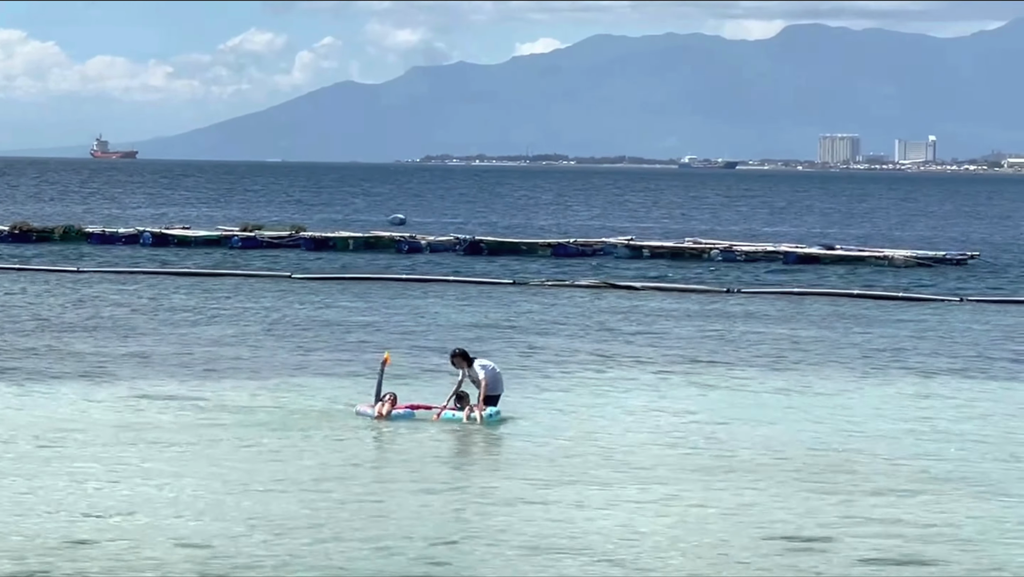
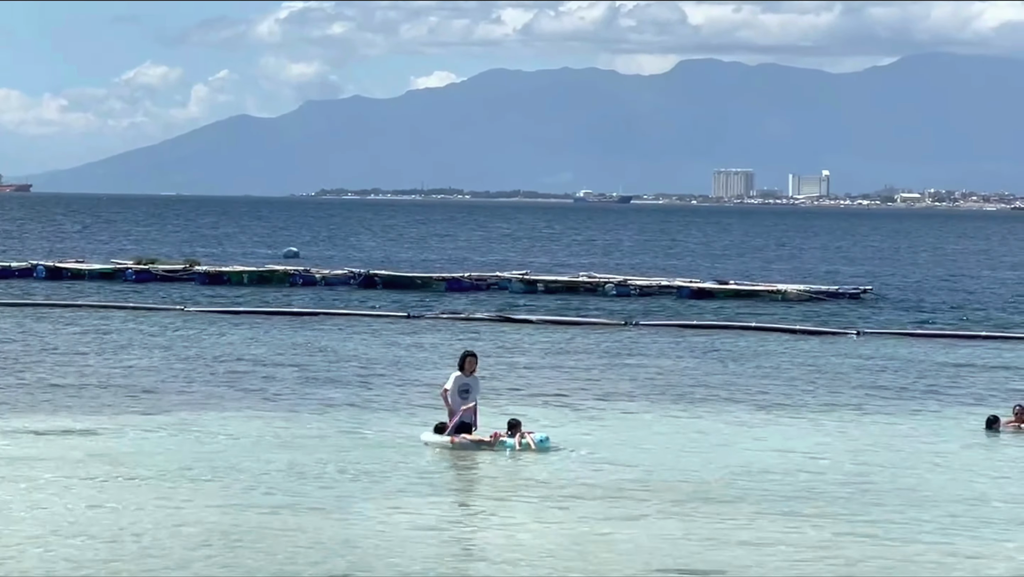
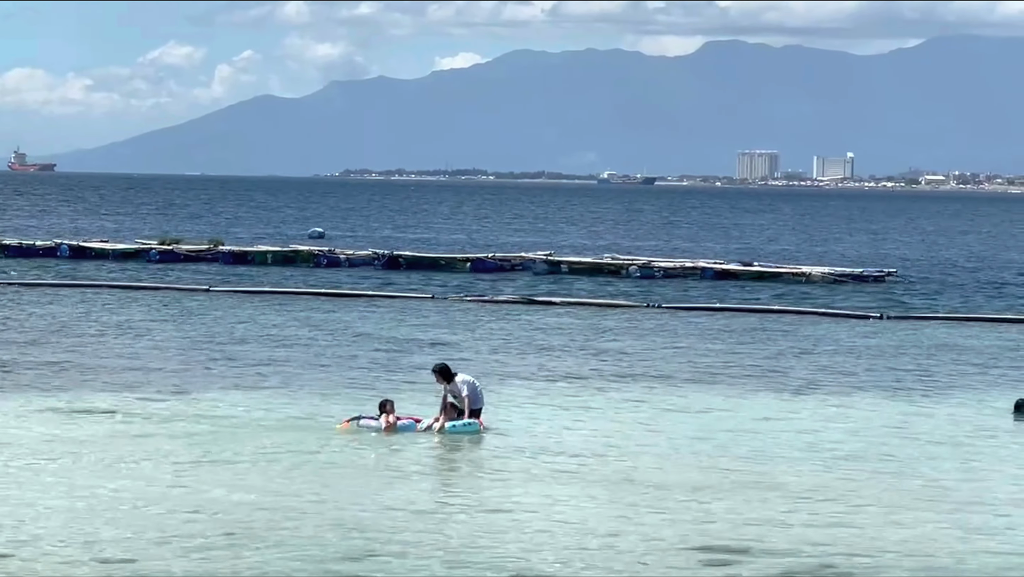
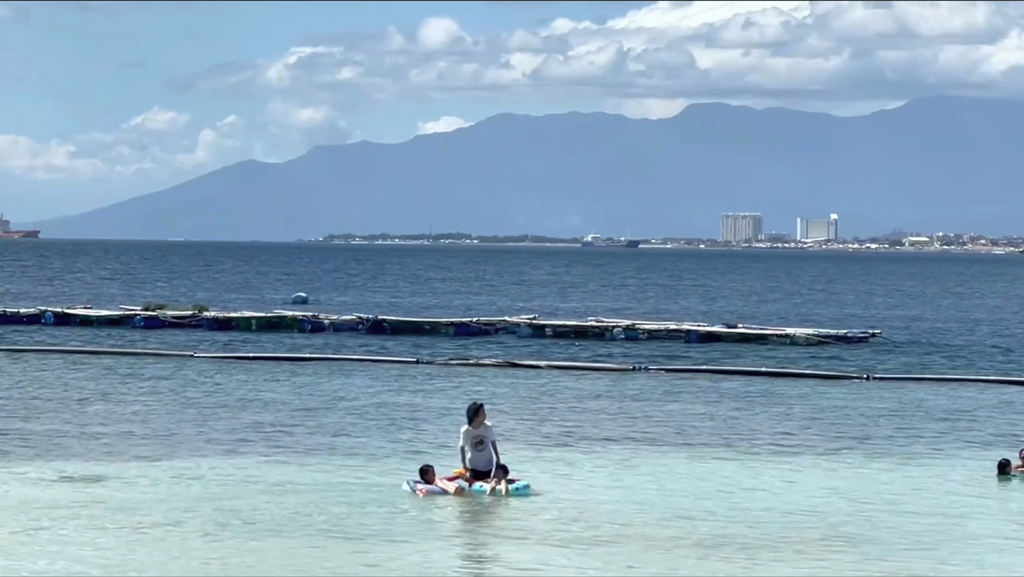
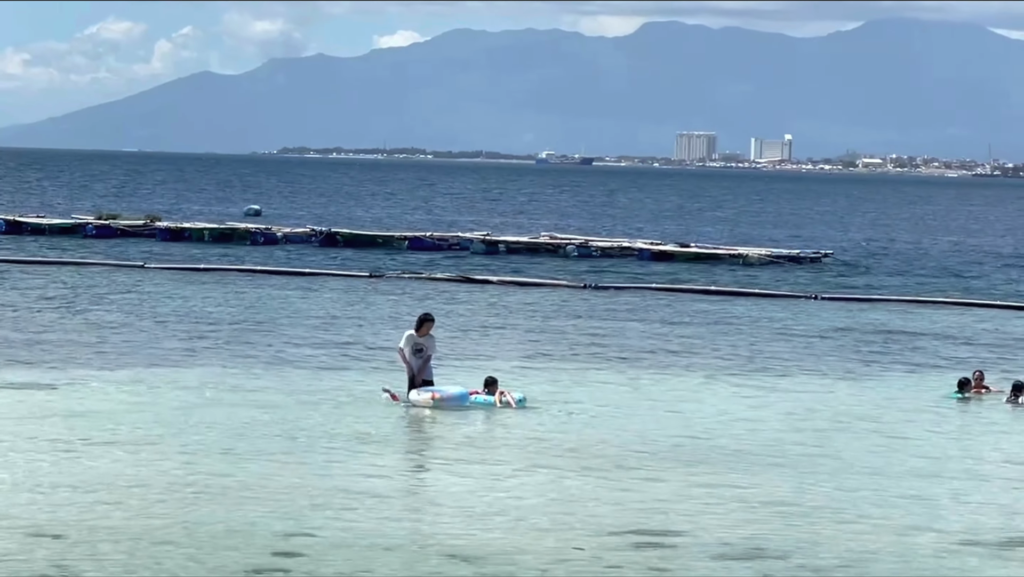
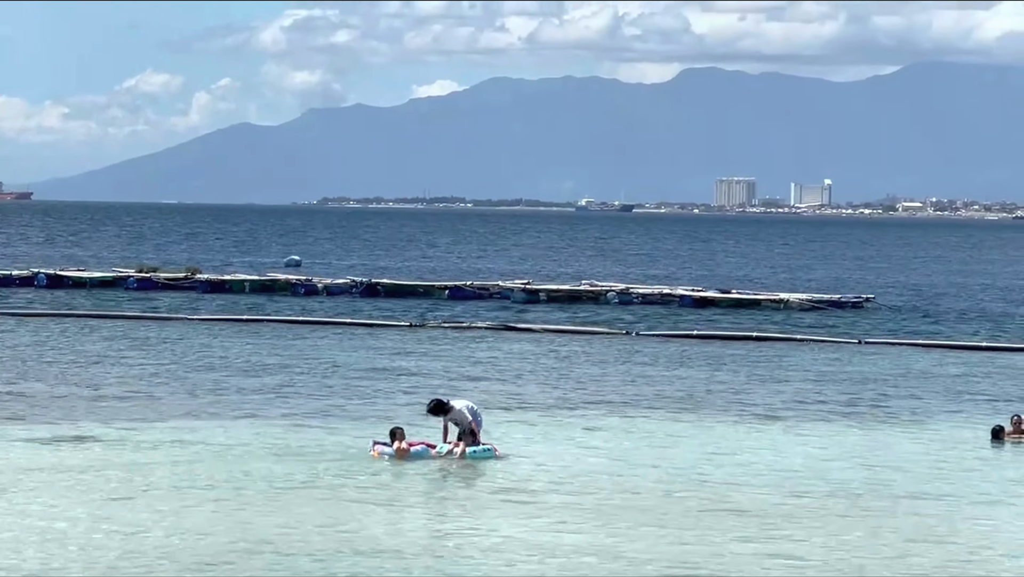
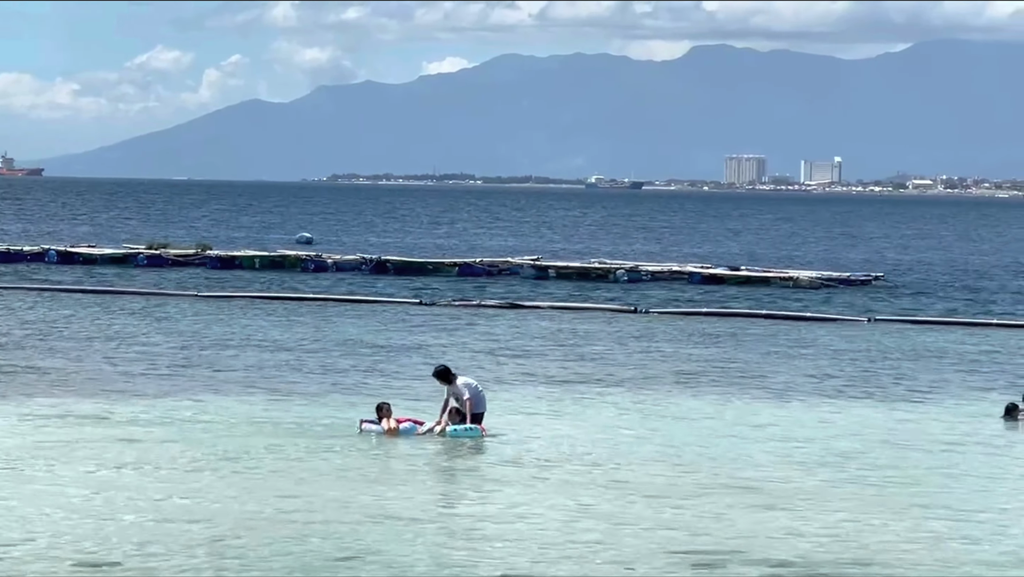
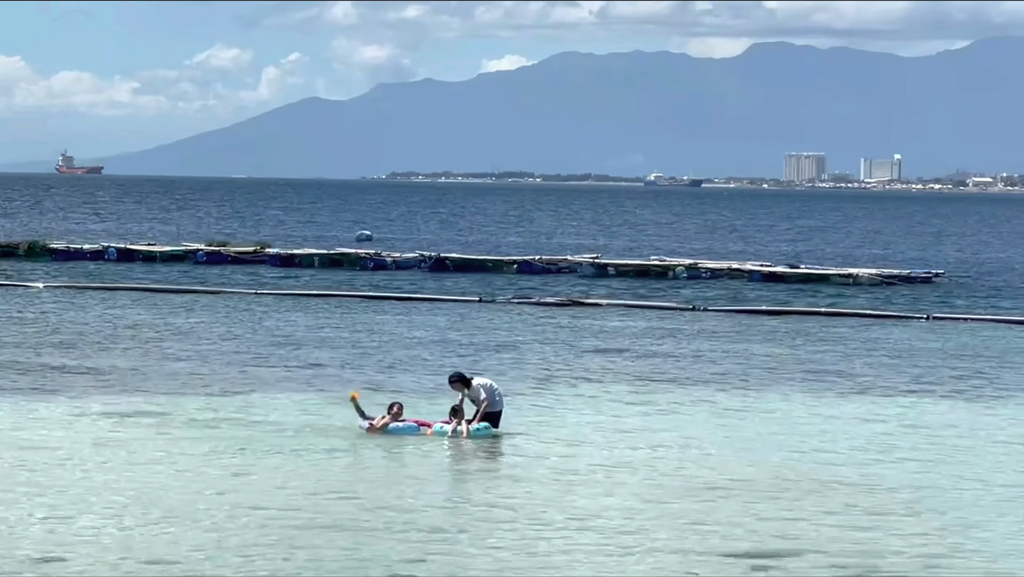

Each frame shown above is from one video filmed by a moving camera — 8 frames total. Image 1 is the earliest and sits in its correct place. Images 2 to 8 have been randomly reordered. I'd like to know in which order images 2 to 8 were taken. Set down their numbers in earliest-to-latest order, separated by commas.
8, 3, 7, 6, 4, 2, 5
